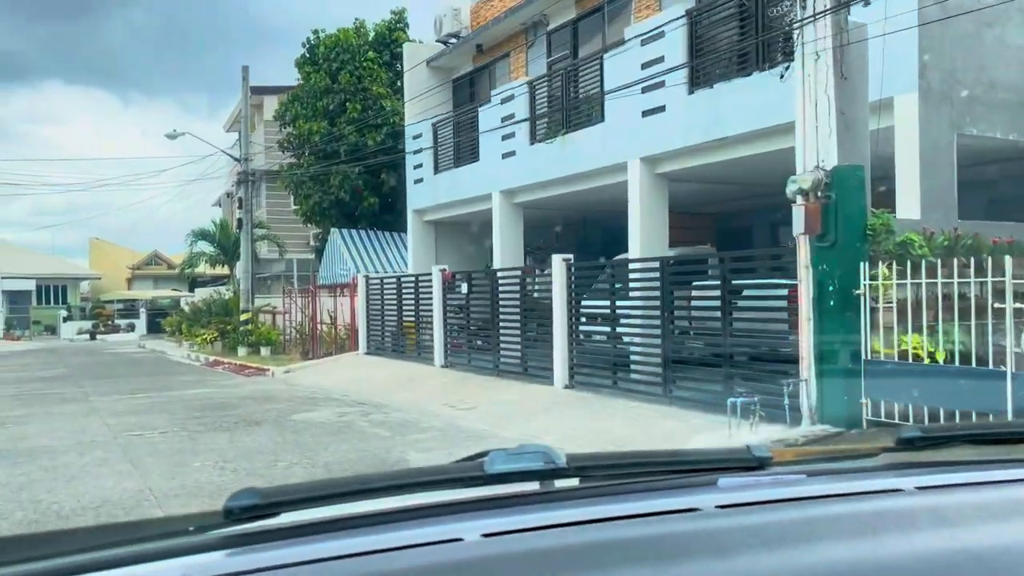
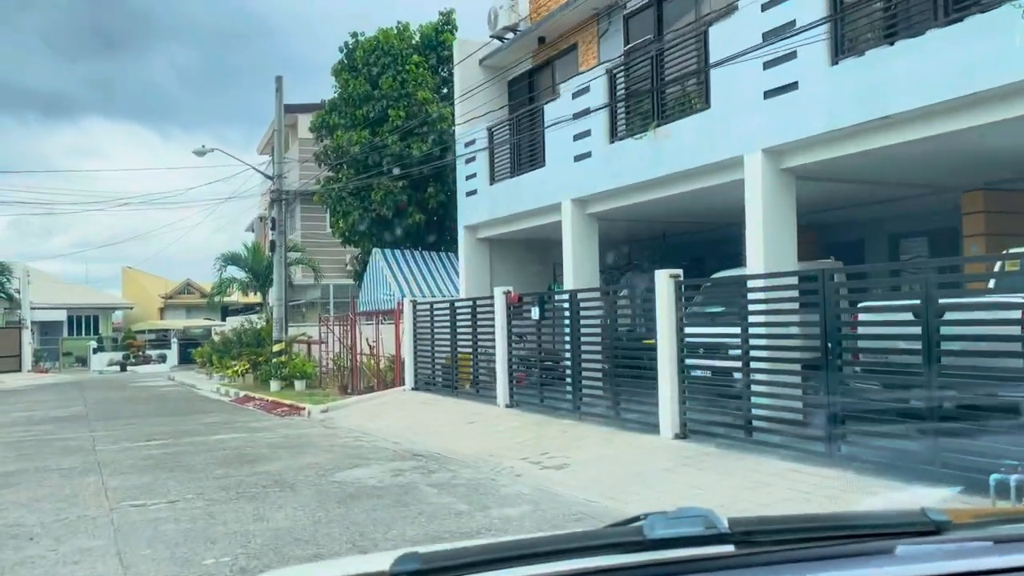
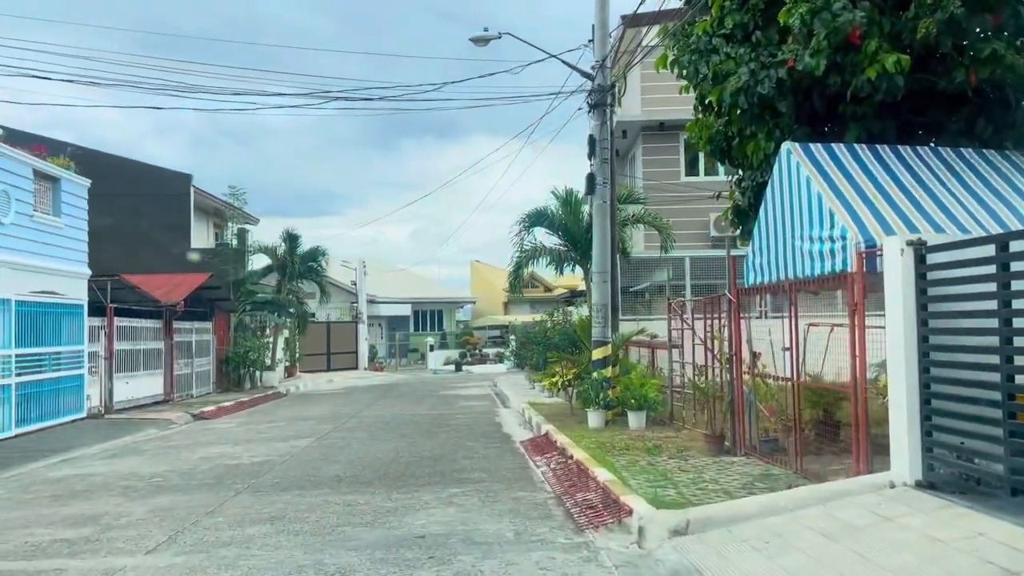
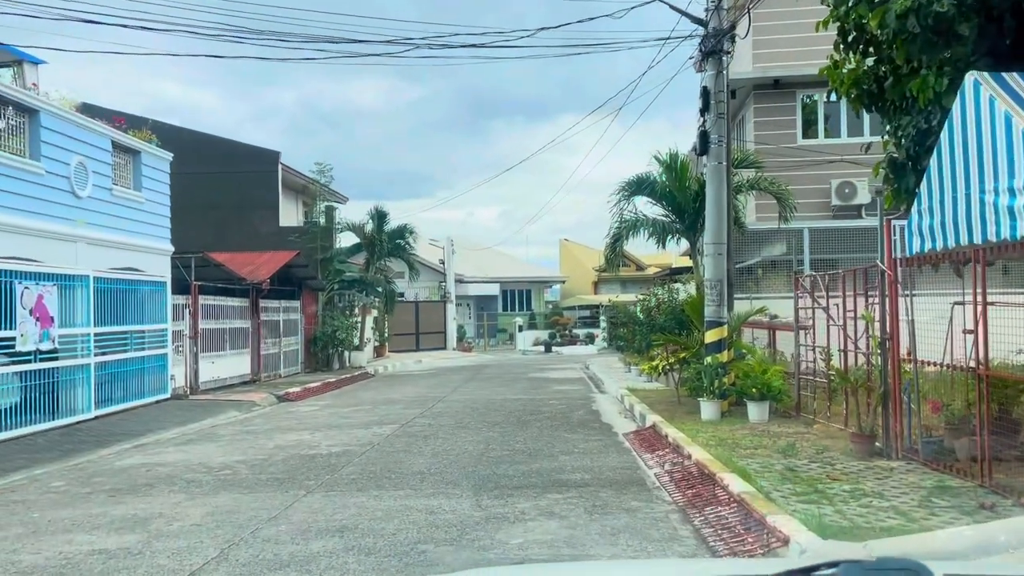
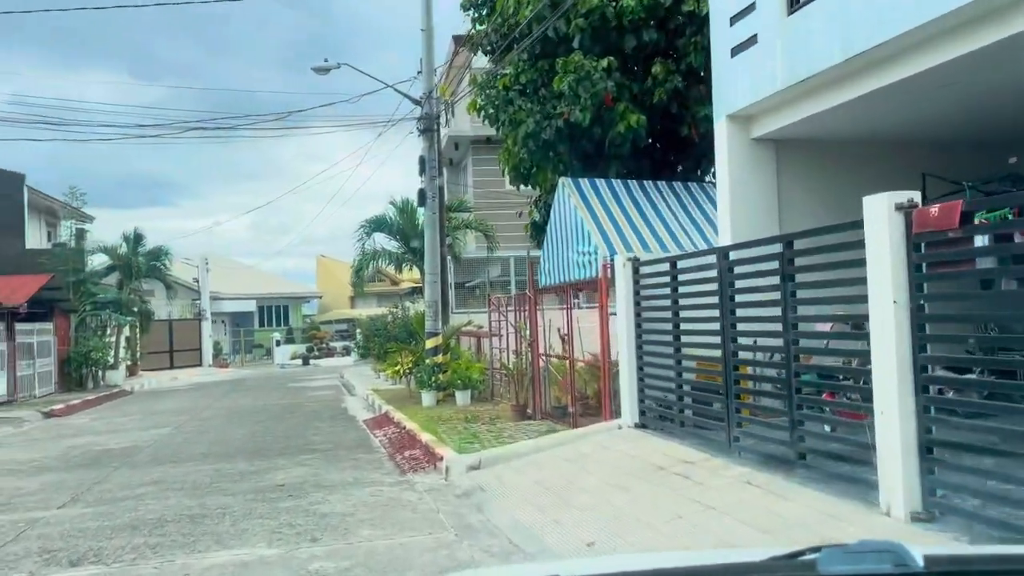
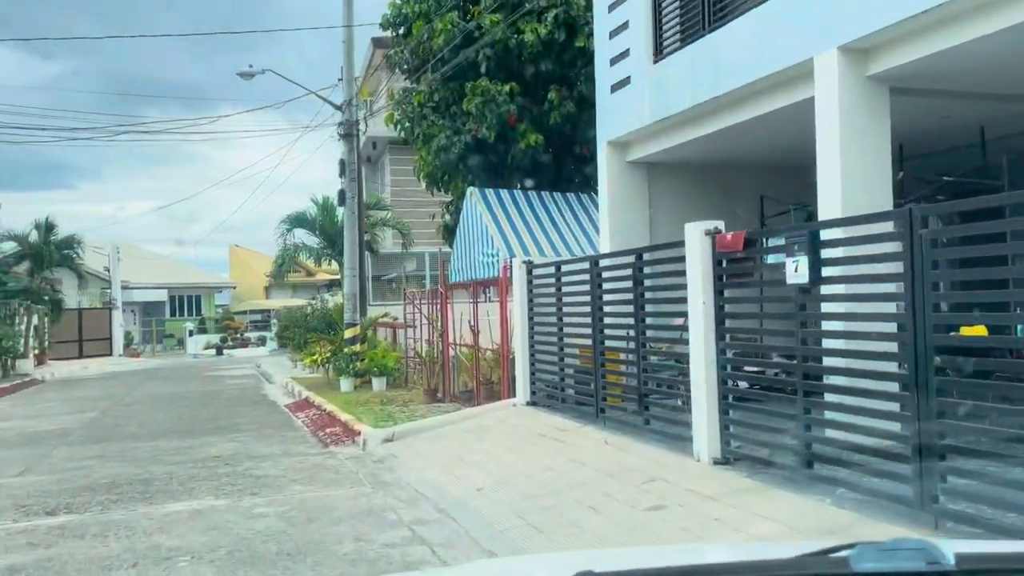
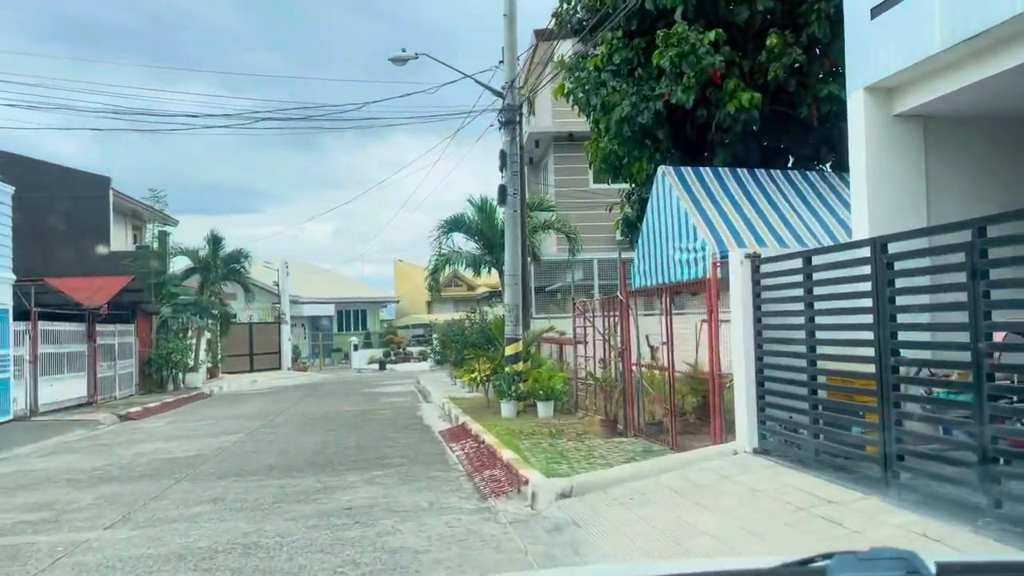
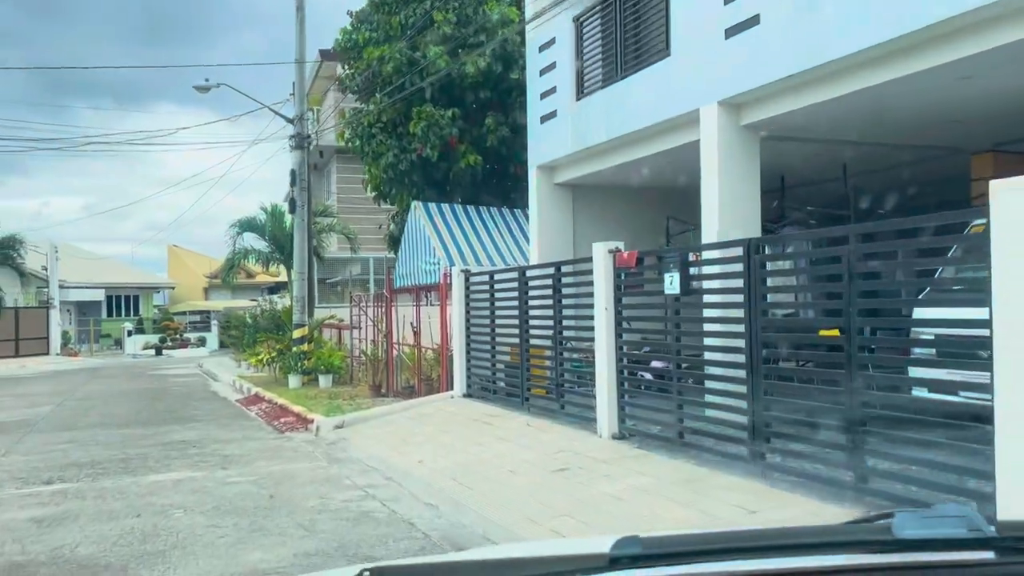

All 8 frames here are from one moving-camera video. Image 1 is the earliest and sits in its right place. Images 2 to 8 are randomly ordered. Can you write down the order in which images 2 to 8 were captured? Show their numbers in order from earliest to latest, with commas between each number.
2, 8, 6, 5, 7, 3, 4
